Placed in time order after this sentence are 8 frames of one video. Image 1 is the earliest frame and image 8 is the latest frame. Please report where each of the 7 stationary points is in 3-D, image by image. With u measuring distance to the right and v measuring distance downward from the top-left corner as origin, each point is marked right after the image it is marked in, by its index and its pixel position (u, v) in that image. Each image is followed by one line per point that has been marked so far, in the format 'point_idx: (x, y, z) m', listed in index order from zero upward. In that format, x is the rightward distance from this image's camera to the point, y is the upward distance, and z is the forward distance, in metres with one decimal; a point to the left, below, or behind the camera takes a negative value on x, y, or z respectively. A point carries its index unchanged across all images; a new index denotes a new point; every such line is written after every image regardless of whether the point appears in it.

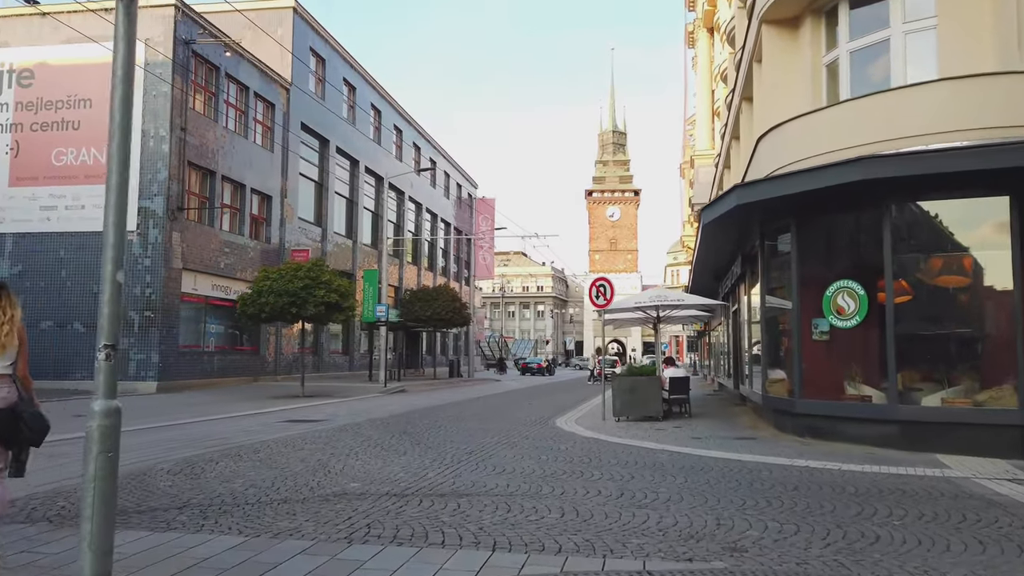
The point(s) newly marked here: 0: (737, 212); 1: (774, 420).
0: (+4.2, +1.5, +13.7) m
1: (+4.9, -2.5, +13.9) m
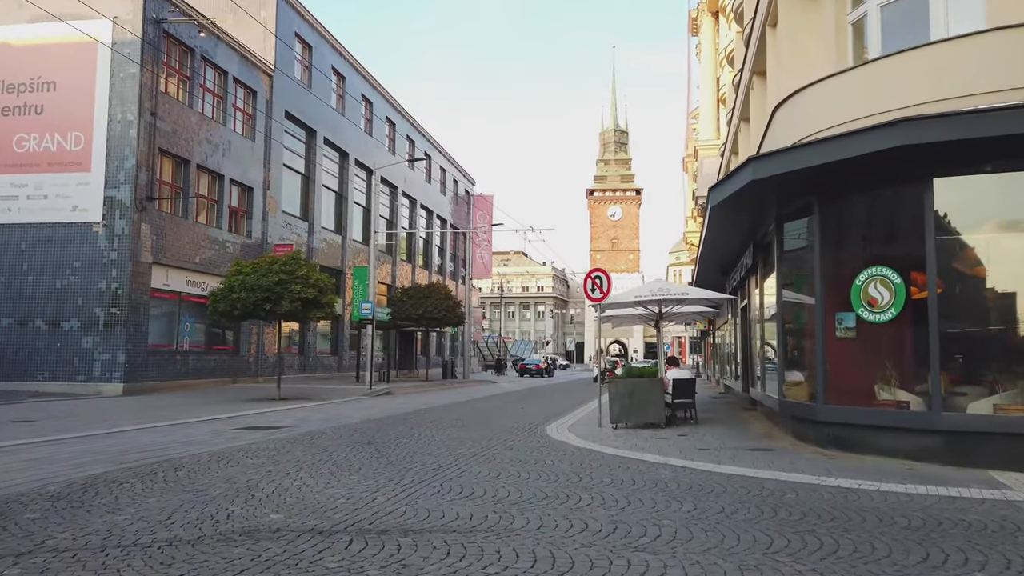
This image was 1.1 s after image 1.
0: (+3.9, +1.6, +12.0) m
1: (+4.6, -2.3, +12.2) m
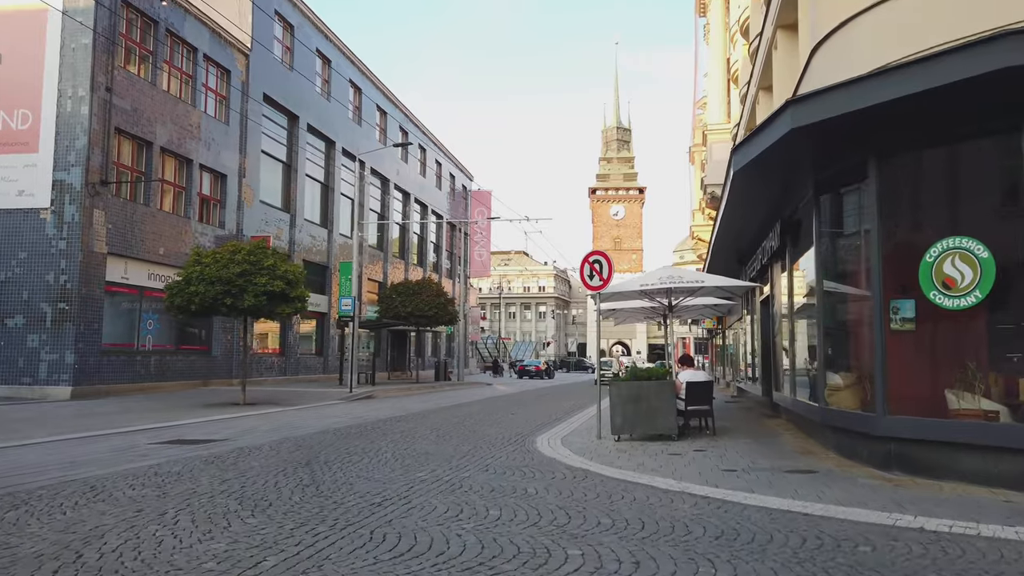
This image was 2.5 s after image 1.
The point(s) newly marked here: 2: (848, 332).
0: (+3.6, +1.9, +9.7) m
1: (+4.4, -2.1, +9.9) m
2: (+4.4, -0.6, +9.7) m
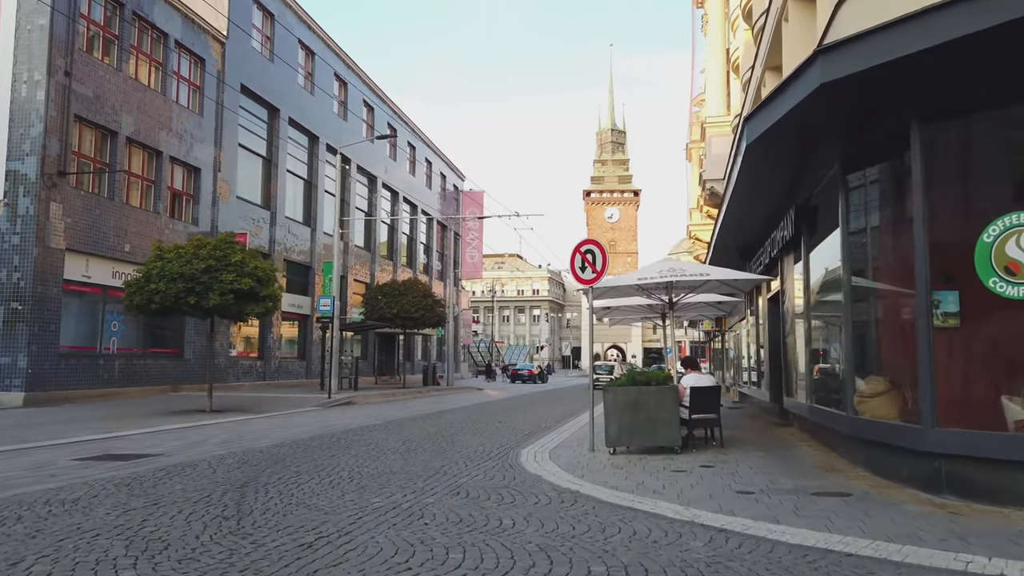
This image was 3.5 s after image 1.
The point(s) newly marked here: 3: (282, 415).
0: (+3.3, +2.0, +8.4) m
1: (+4.1, -2.0, +8.5) m
2: (+4.1, -0.4, +8.3) m
3: (-5.6, -3.1, +18.1) m
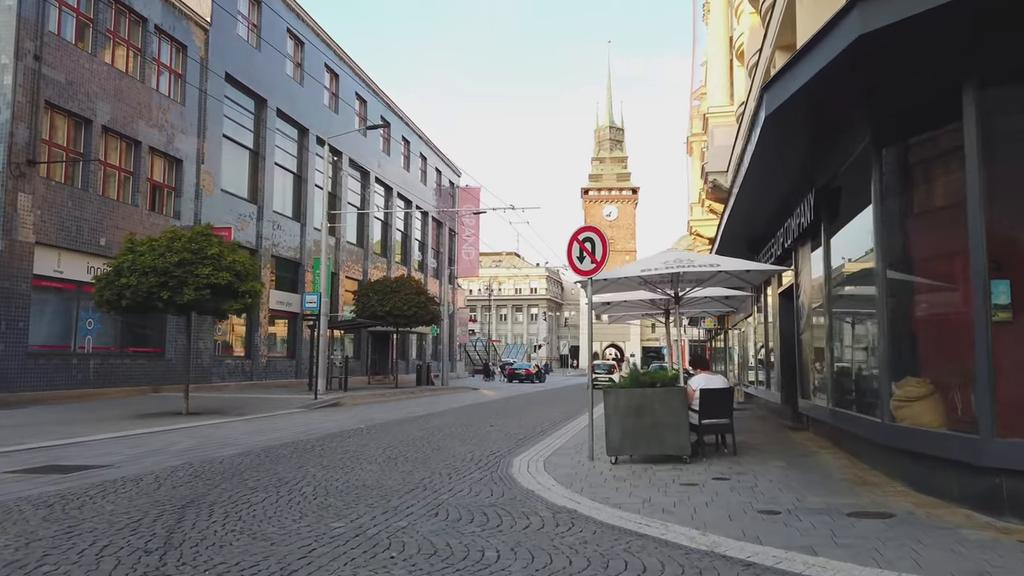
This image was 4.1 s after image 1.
0: (+3.2, +2.1, +7.3) m
1: (+4.0, -1.9, +7.5) m
2: (+4.0, -0.3, +7.3) m
3: (-5.7, -3.0, +17.0) m
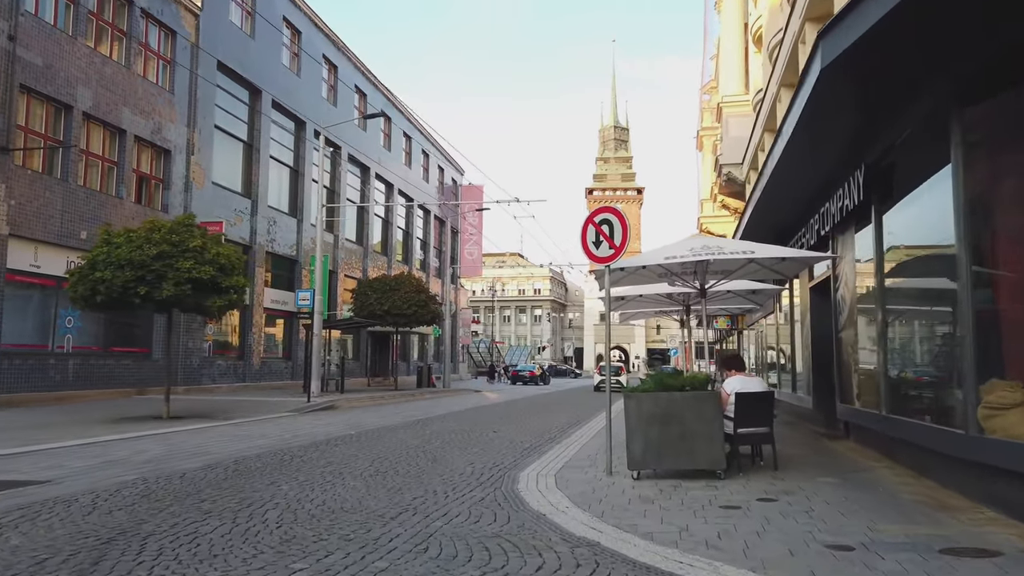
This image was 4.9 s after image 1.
0: (+3.3, +2.2, +6.0) m
1: (+4.1, -1.7, +6.2) m
2: (+4.1, -0.2, +6.0) m
3: (-5.6, -2.9, +15.8) m
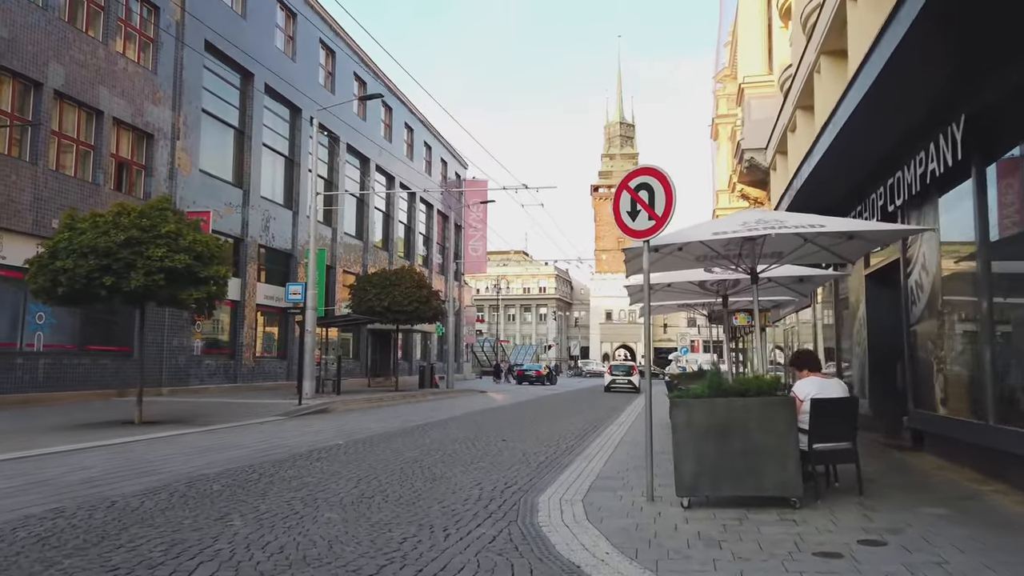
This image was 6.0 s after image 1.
0: (+3.4, +2.4, +4.3) m
1: (+4.2, -1.5, +4.5) m
2: (+4.2, 0.0, +4.3) m
3: (-5.4, -2.7, +14.1) m
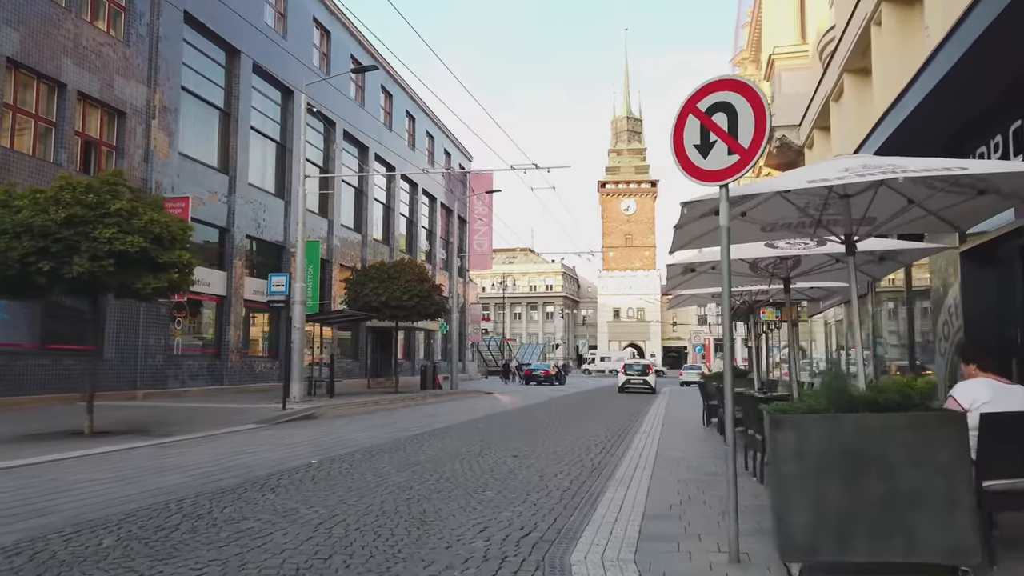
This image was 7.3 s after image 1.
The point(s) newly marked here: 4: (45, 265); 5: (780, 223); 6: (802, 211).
0: (+3.5, +2.6, +2.1) m
1: (+4.3, -1.3, +2.3) m
2: (+4.3, +0.2, +2.1) m
3: (-5.2, -2.5, +12.0) m
4: (-7.3, +0.4, +11.8) m
5: (+2.6, +0.6, +7.2) m
6: (+2.7, +0.7, +6.8) m
